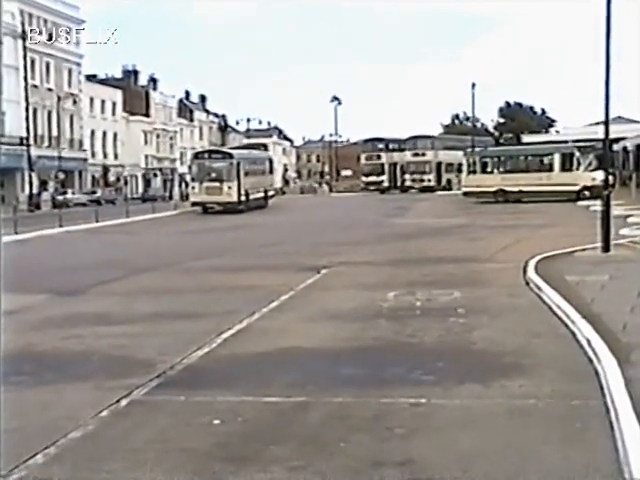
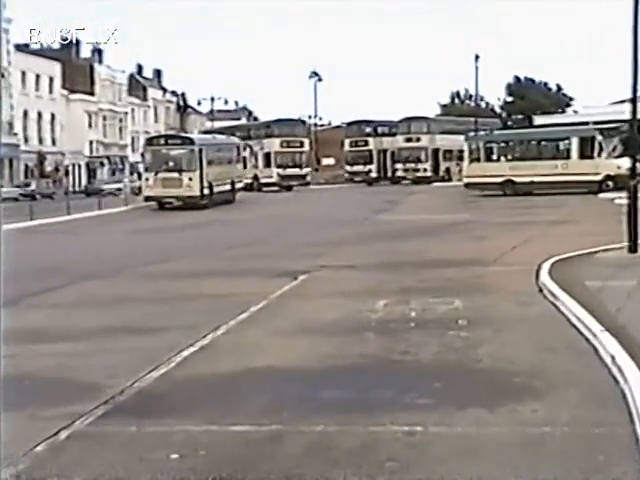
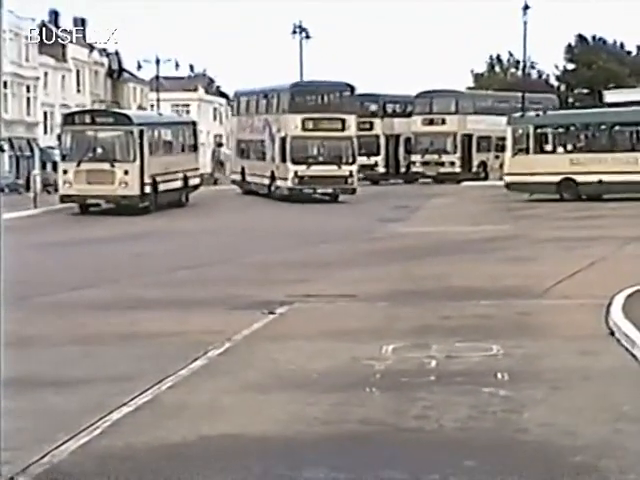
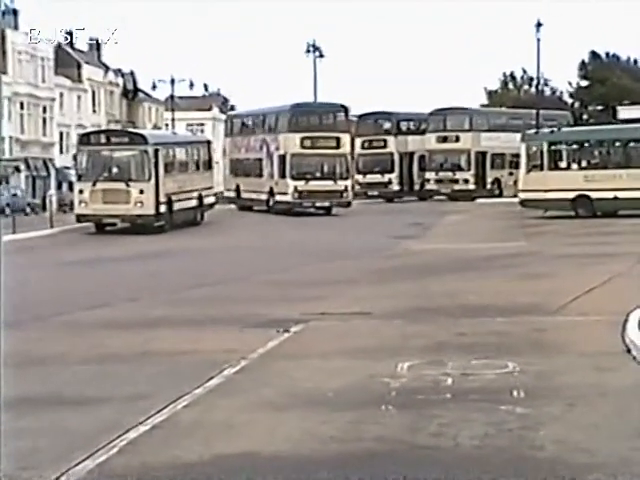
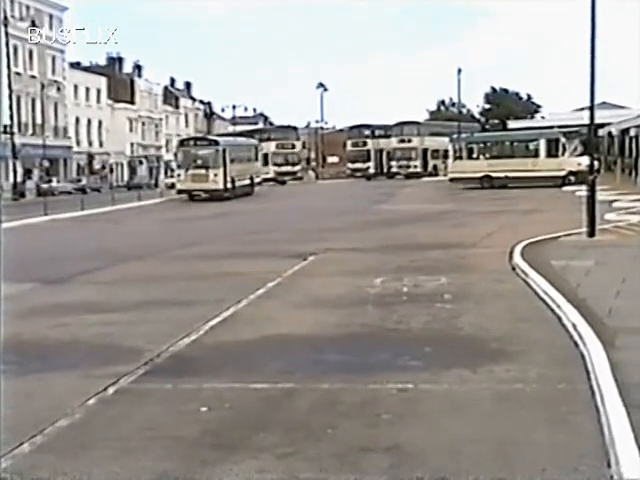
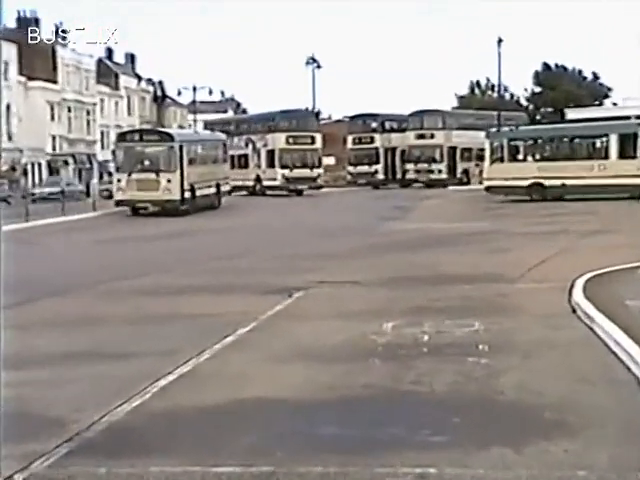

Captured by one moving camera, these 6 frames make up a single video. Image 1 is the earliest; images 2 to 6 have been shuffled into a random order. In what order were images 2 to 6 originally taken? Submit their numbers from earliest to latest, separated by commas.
5, 2, 6, 4, 3
